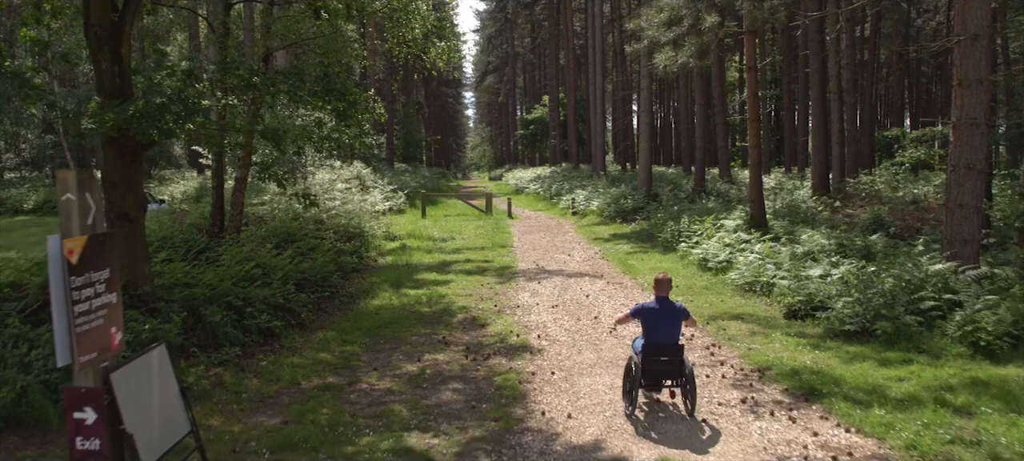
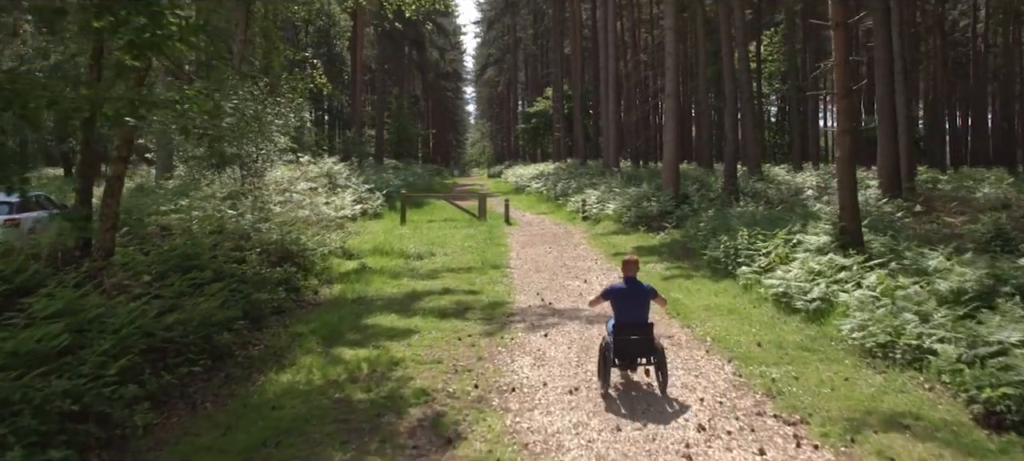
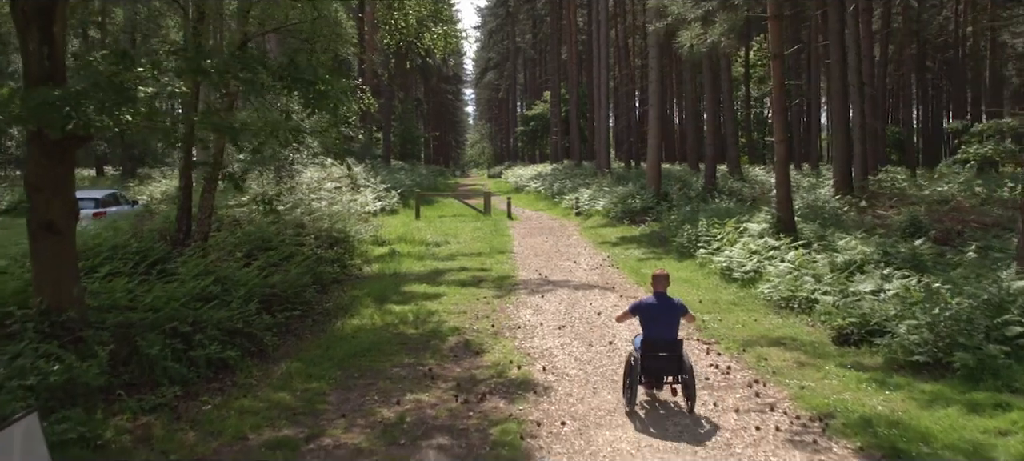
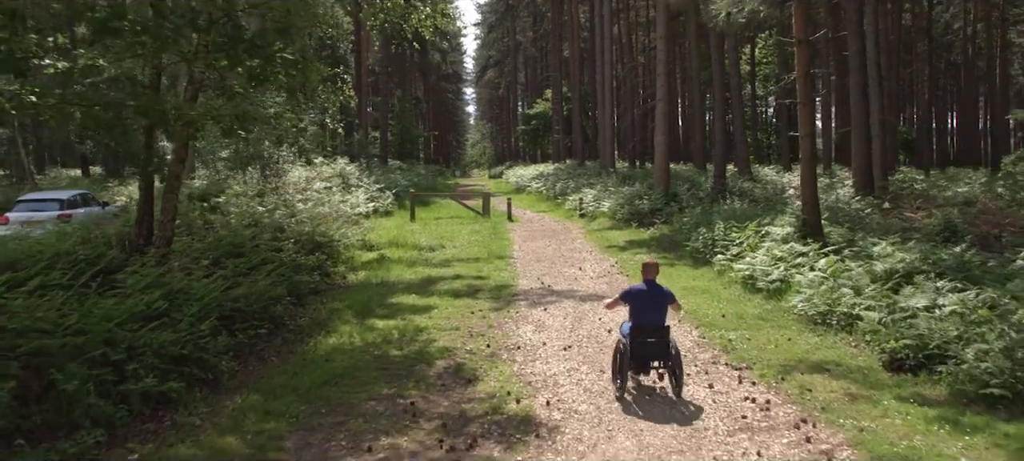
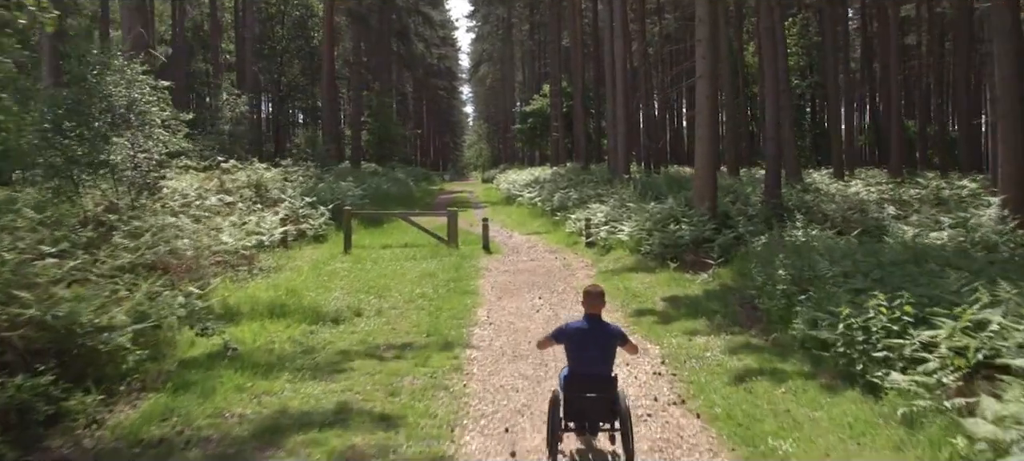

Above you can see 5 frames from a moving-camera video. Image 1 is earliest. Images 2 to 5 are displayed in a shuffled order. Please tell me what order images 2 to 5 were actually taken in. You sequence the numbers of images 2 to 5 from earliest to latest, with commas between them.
3, 4, 2, 5
